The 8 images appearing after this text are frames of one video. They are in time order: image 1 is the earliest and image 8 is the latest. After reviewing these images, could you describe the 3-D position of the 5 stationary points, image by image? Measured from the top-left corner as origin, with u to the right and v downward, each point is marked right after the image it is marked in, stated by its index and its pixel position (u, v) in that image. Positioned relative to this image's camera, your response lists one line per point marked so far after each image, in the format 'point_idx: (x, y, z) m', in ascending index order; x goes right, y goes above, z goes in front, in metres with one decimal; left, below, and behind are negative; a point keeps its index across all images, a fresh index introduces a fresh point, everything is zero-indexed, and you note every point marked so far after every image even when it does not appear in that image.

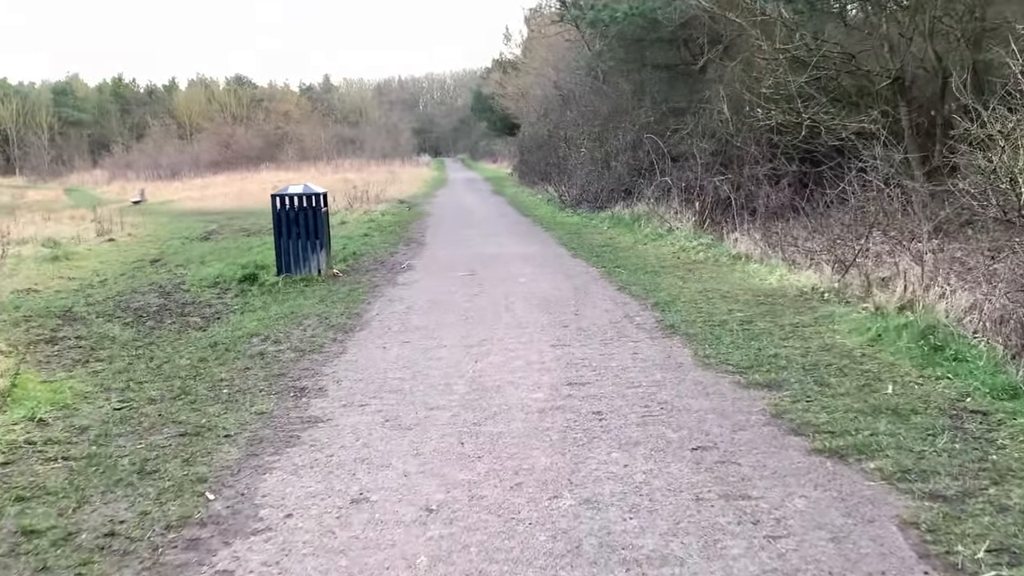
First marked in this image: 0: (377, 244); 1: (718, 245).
0: (-3.3, +1.1, +13.6) m
1: (+4.5, +1.0, +12.9) m
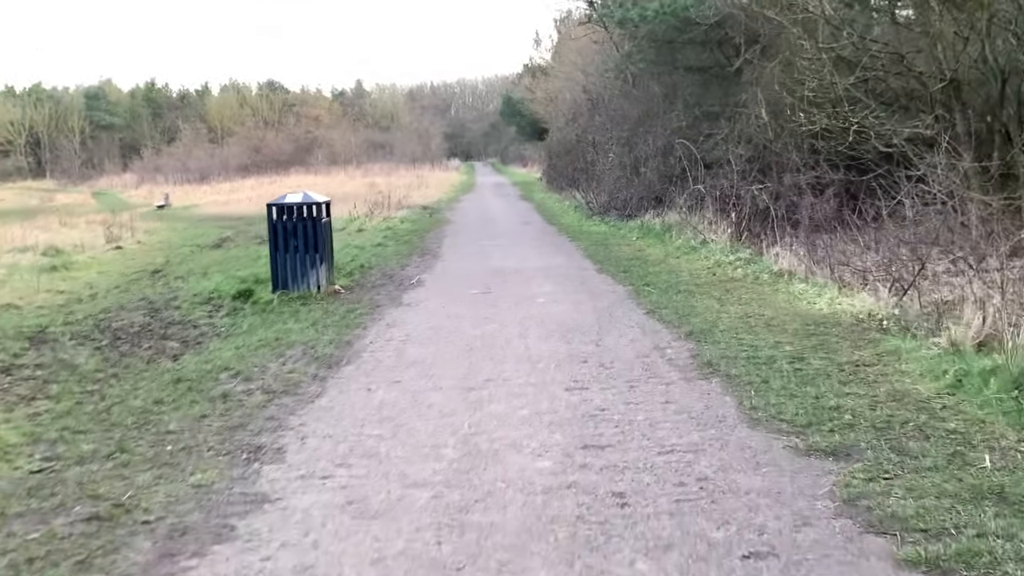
0: (-2.9, +0.8, +12.8) m
1: (+4.9, +0.6, +11.7) m
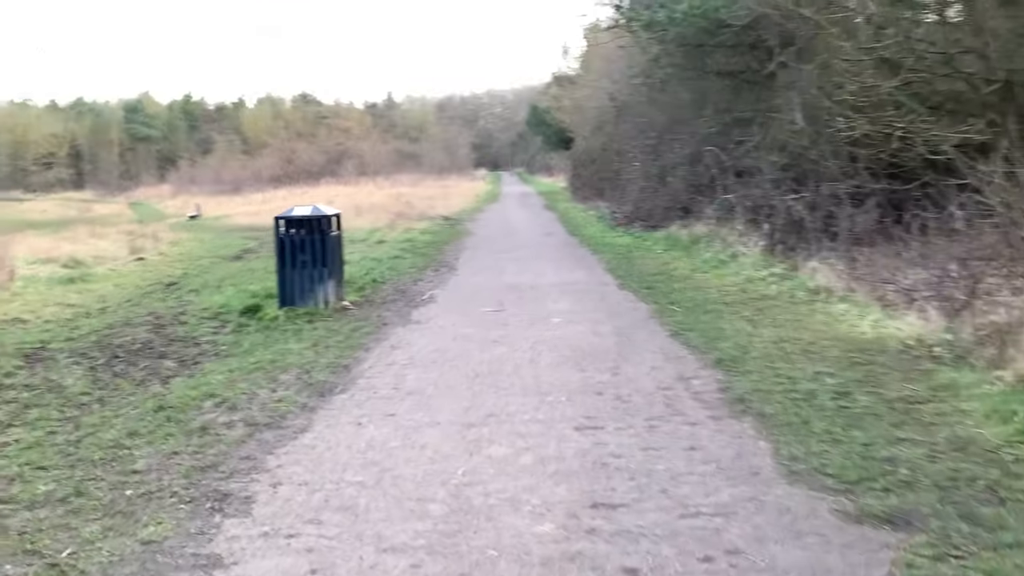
0: (-2.5, +0.4, +12.4) m
1: (+5.2, +0.2, +11.0) m
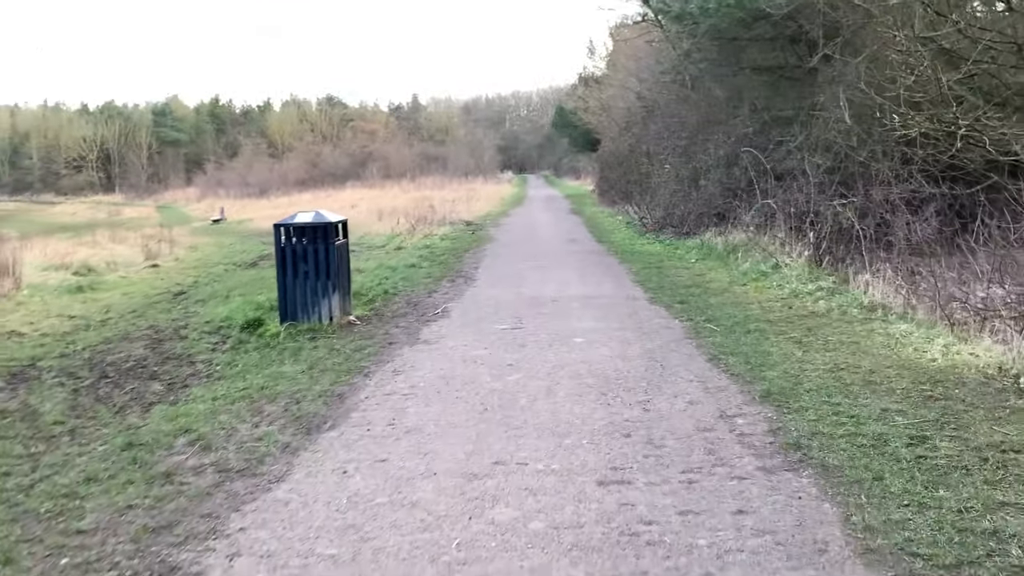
0: (-2.0, +0.2, +11.8) m
1: (+5.6, -0.1, +10.0) m
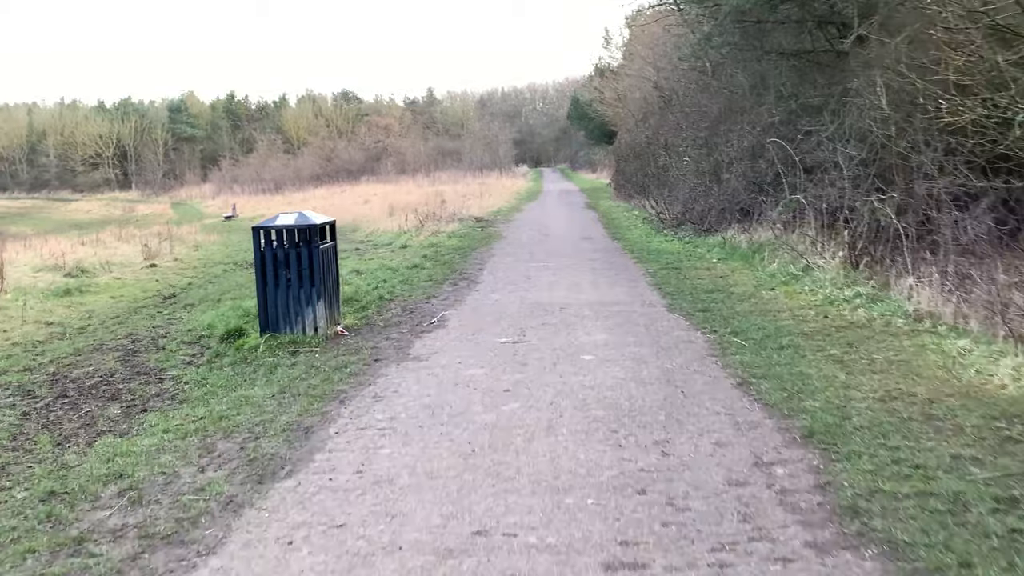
0: (-1.9, +0.1, +11.0) m
1: (+5.7, -0.2, +9.0) m
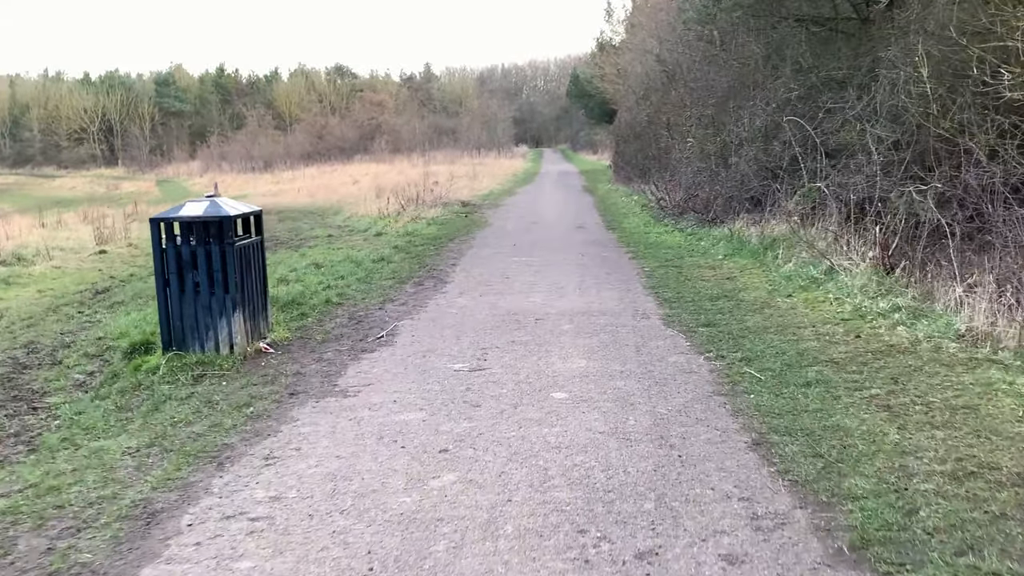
0: (-2.3, +0.1, +9.6) m
1: (+5.3, -0.3, +7.5) m
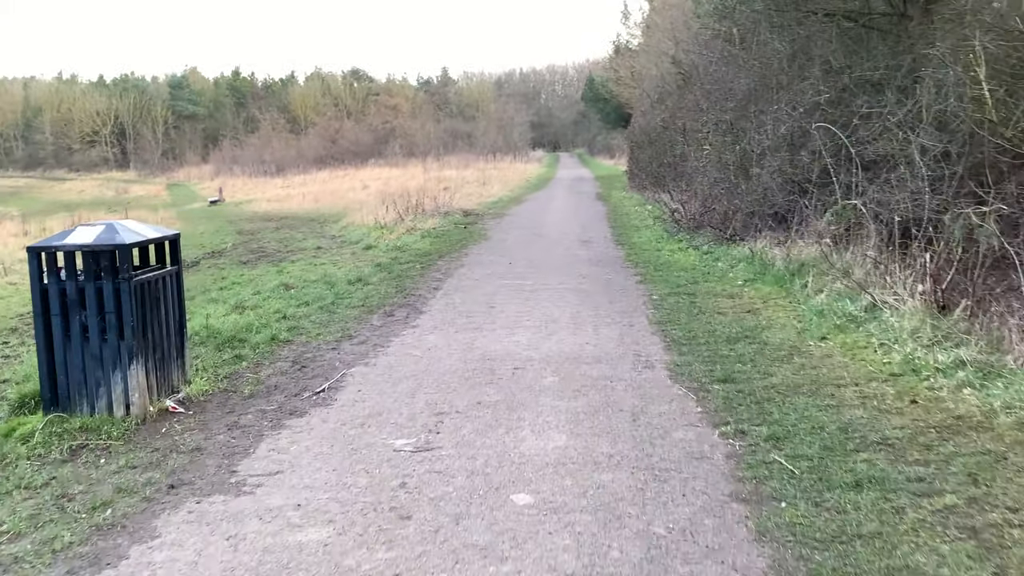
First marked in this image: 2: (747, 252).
0: (-2.5, -0.3, +8.4) m
1: (+5.0, -0.9, +6.1) m
2: (+5.1, +0.8, +12.0) m
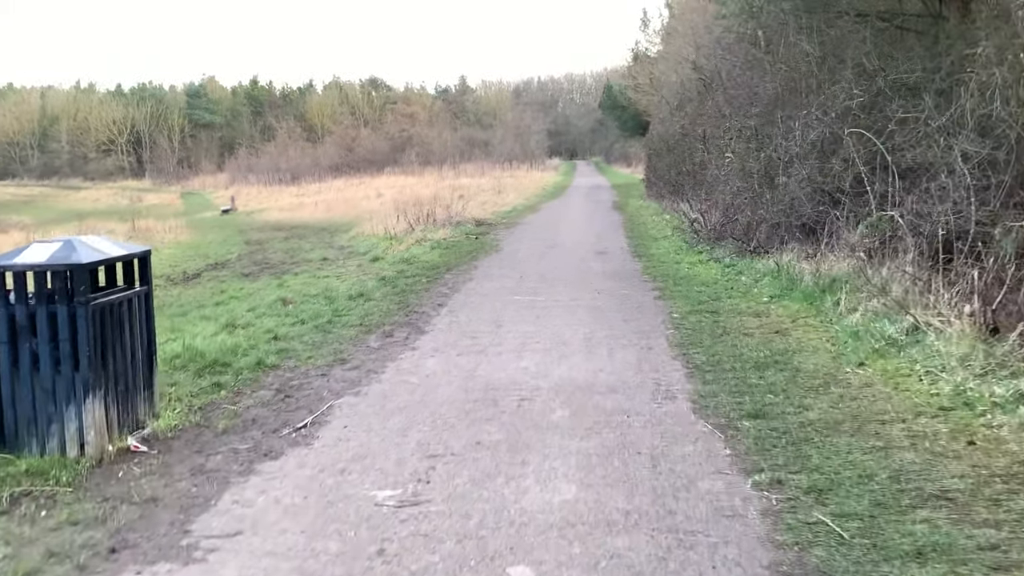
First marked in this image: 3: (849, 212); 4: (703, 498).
0: (-2.4, -0.6, +7.9) m
1: (+5.0, -1.1, +5.4) m
2: (+5.3, +0.5, +11.3) m
3: (+6.3, +1.4, +10.4) m
4: (+1.4, -1.5, +4.0) m
